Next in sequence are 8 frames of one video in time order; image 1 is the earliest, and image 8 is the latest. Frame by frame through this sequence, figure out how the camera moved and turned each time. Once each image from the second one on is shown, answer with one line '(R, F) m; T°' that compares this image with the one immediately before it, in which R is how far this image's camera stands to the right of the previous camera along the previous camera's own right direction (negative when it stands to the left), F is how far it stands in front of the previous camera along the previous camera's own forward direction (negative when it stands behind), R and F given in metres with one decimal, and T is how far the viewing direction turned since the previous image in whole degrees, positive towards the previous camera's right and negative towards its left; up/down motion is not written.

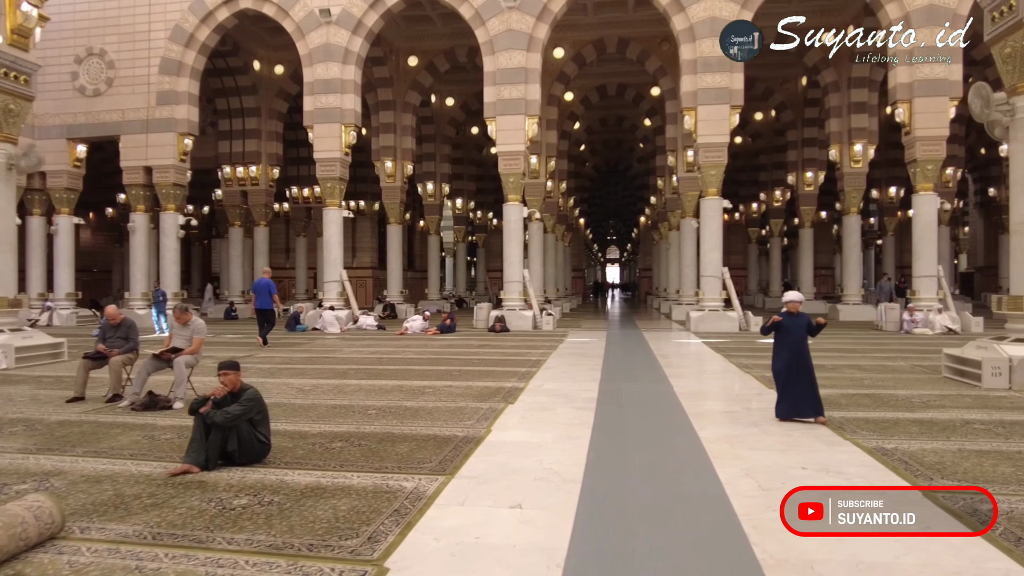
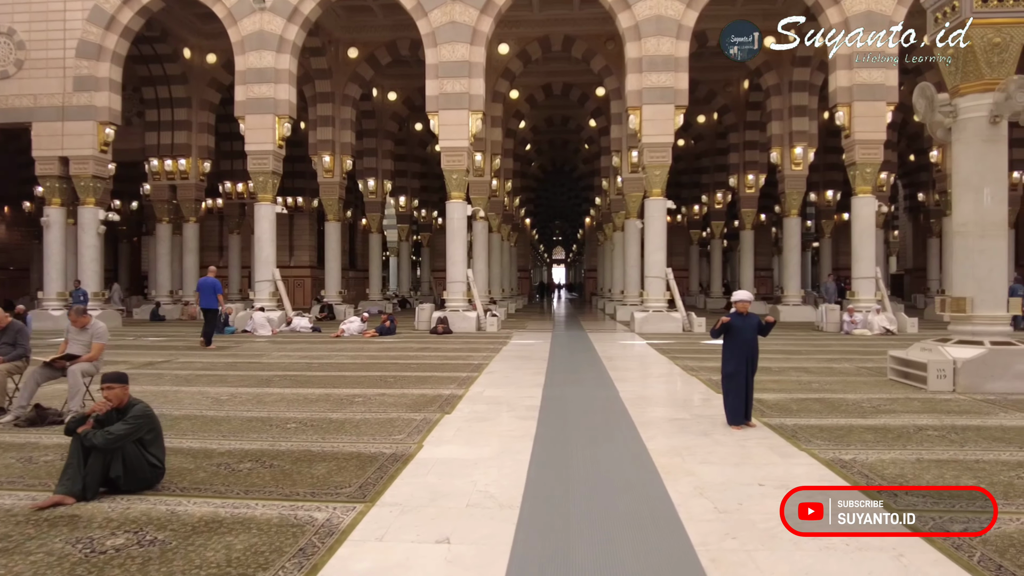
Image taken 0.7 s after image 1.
(+0.1, +0.4) m; +4°
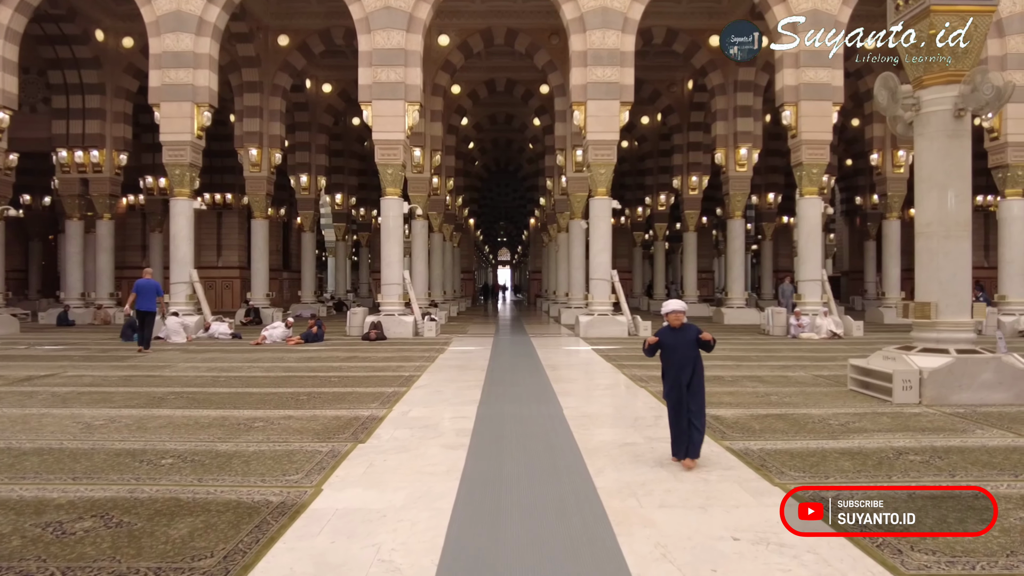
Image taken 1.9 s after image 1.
(+0.1, +0.8) m; +5°
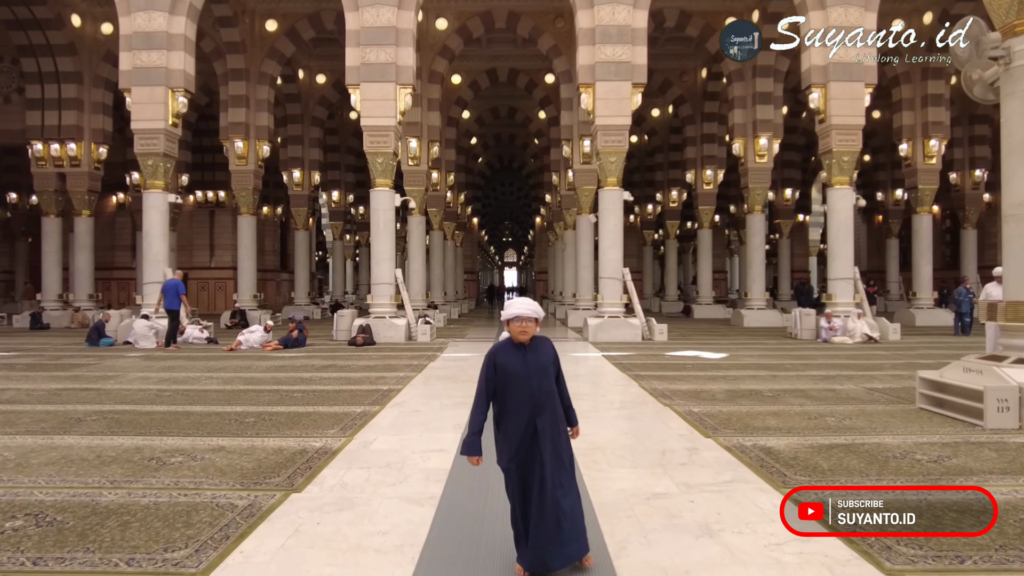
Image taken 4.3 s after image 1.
(+0.1, +1.2) m; -1°
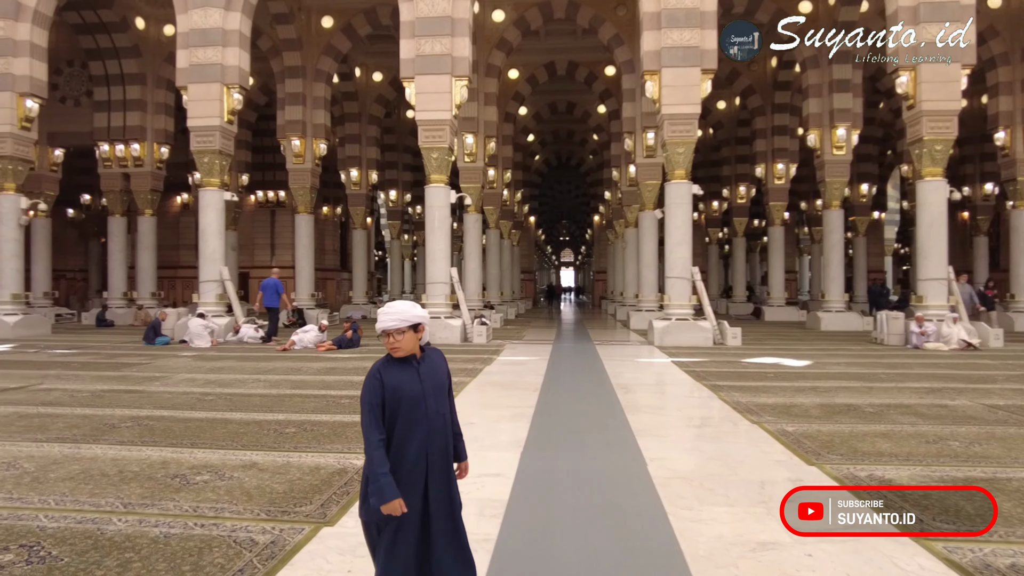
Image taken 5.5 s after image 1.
(-0.1, +0.6) m; -5°
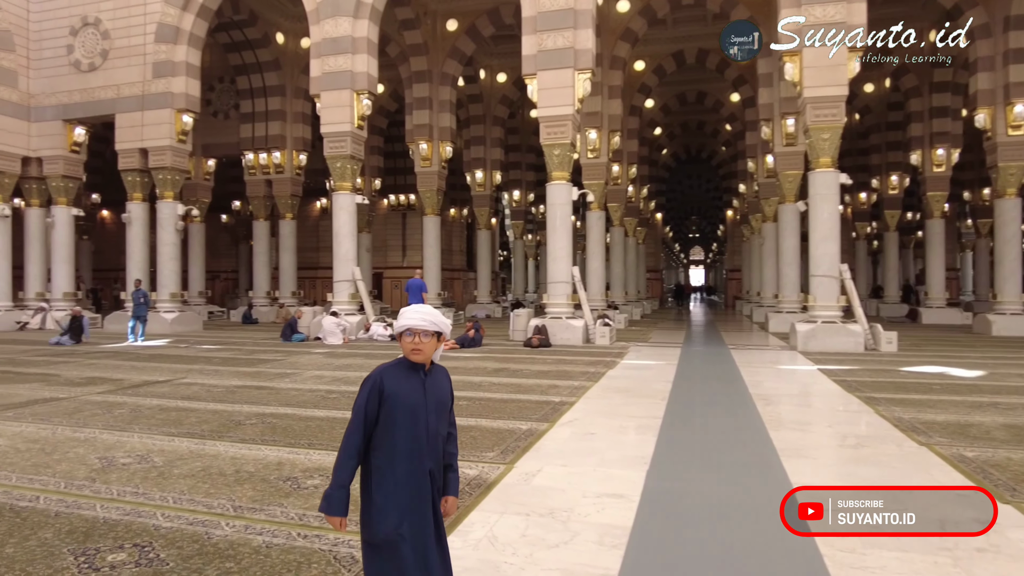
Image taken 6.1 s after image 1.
(0.0, +0.3) m; -10°
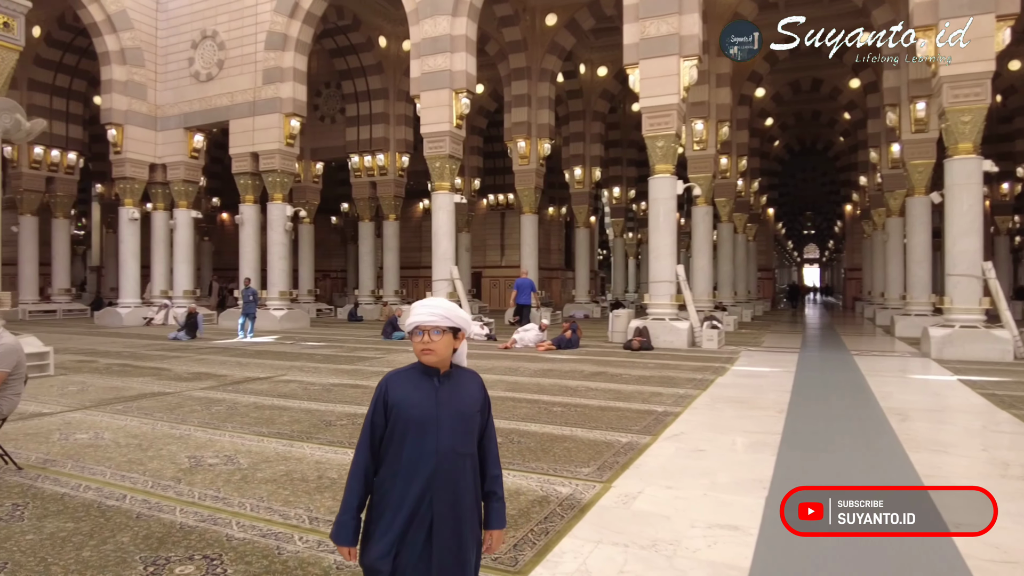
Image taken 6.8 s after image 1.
(0.0, +0.3) m; -8°
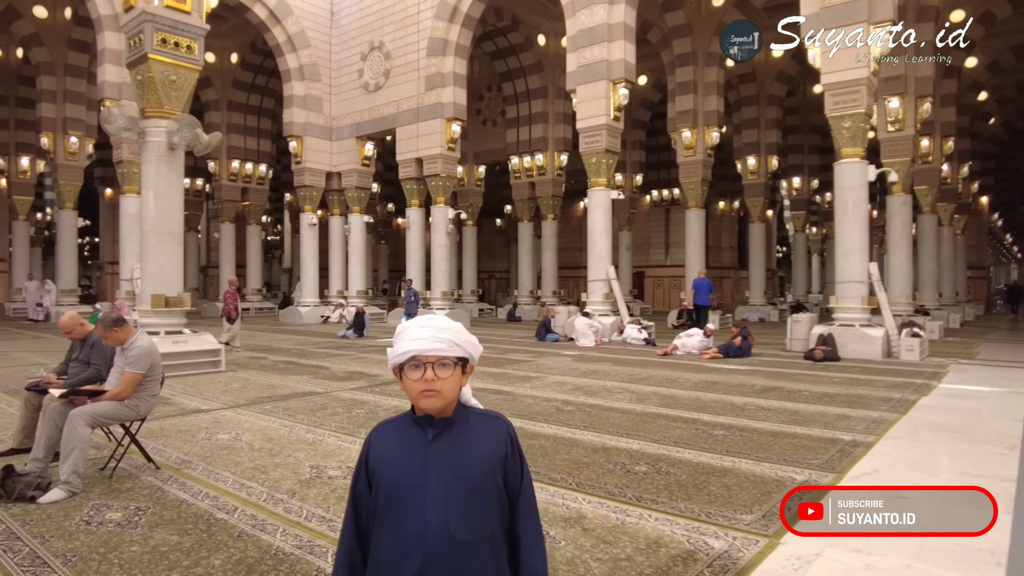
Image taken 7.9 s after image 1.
(+0.1, +0.5) m; -14°
